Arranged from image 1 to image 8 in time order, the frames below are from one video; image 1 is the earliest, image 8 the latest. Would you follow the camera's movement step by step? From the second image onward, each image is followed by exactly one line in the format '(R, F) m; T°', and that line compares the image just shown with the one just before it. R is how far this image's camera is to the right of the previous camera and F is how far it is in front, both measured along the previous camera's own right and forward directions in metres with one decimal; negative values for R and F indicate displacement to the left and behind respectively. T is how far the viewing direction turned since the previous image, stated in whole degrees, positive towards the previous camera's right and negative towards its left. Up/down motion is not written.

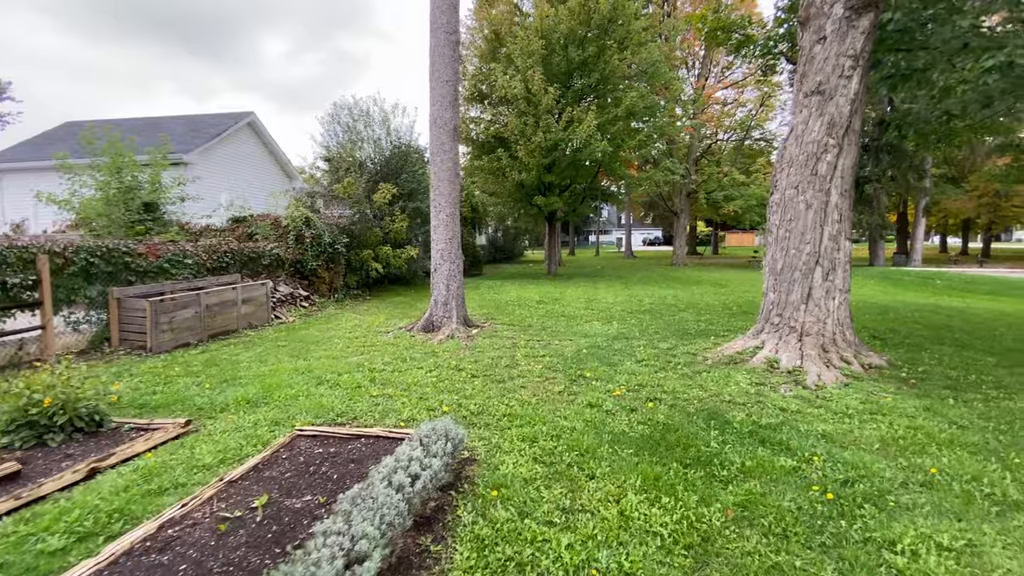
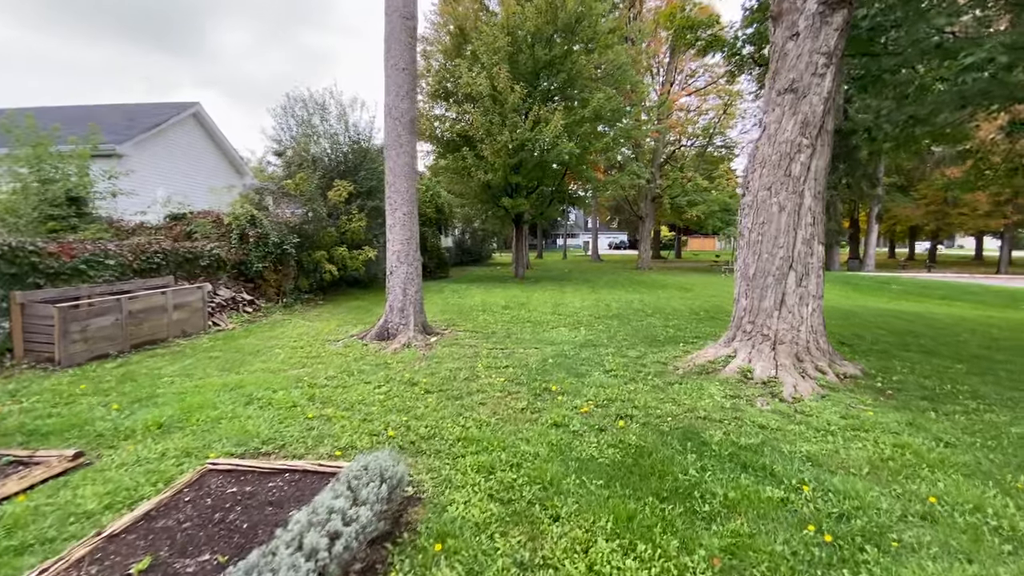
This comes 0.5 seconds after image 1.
(+0.1, +0.5) m; +4°
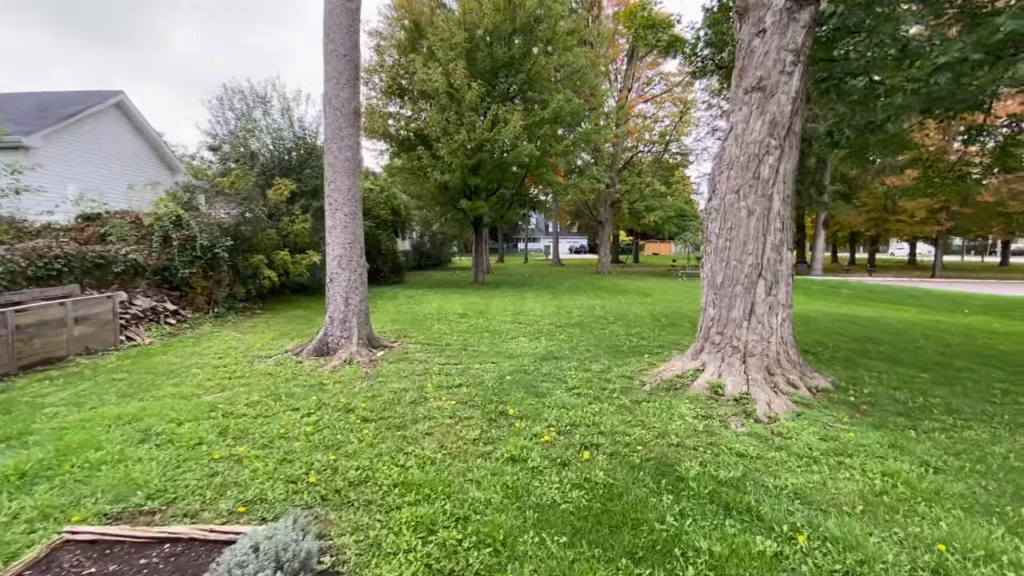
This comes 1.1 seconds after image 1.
(+0.1, +0.5) m; +5°
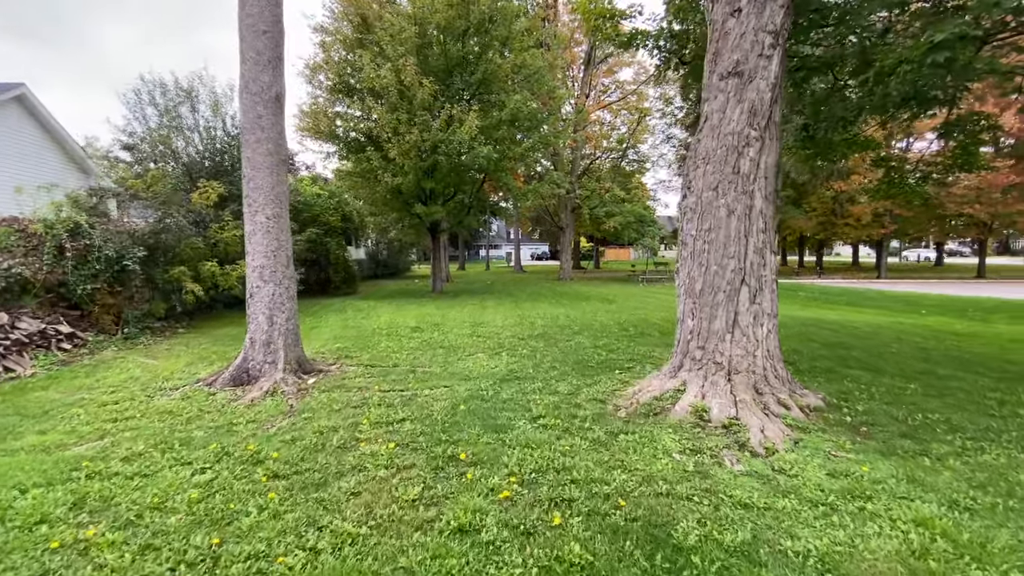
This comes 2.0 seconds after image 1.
(+0.1, +0.7) m; +5°
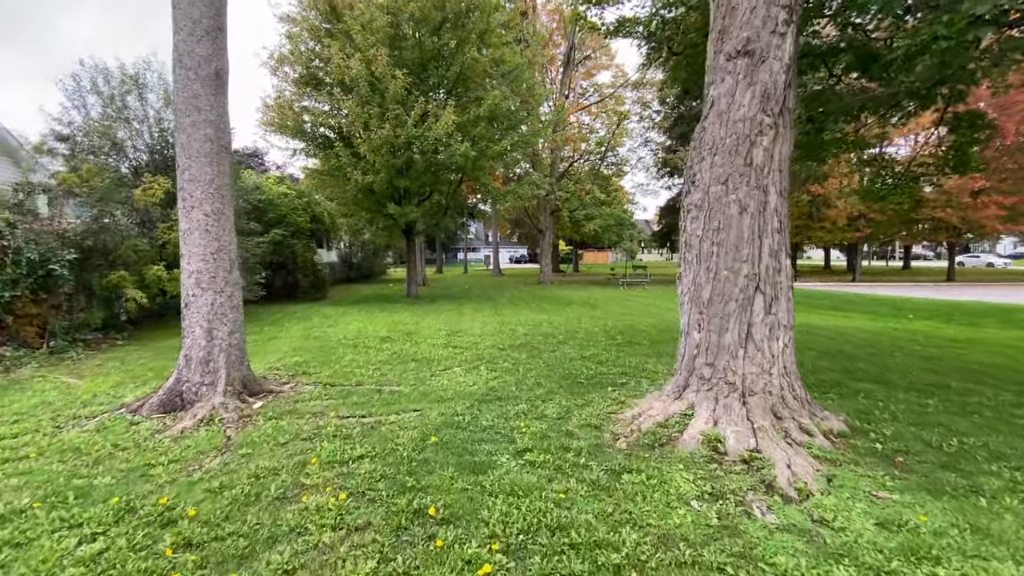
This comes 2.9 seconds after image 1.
(0.0, +0.6) m; +3°
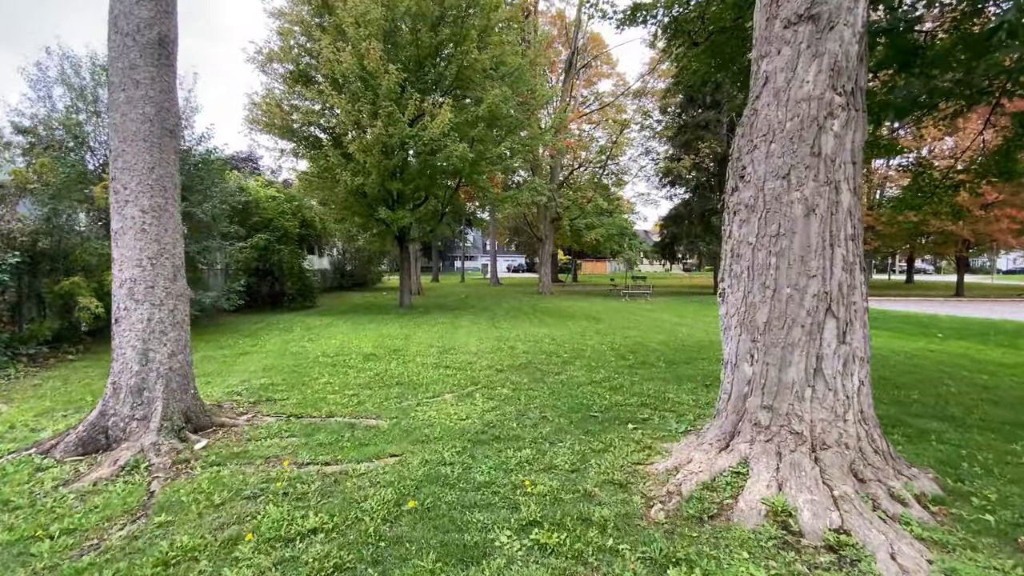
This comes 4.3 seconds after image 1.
(0.0, +0.8) m; 0°
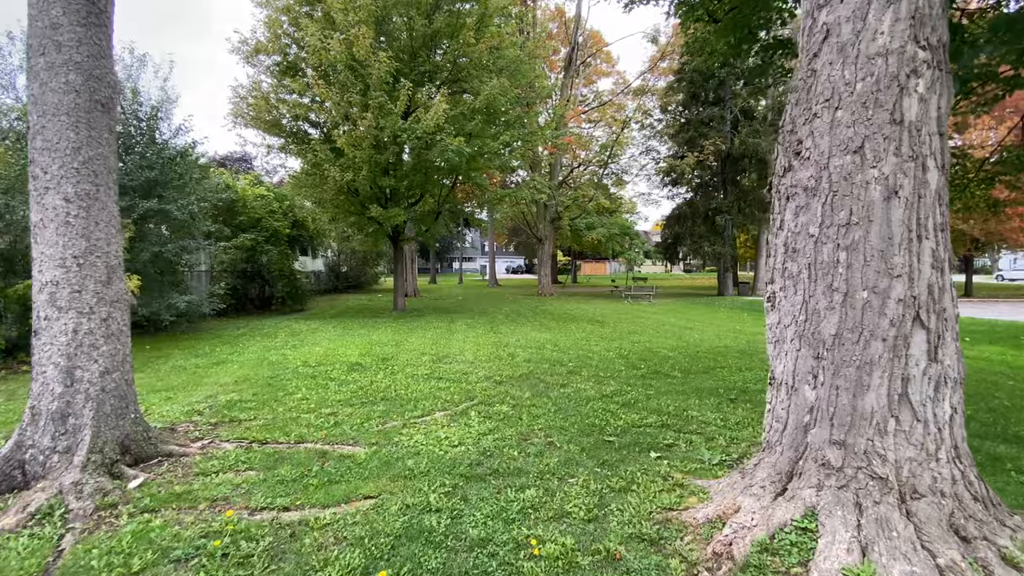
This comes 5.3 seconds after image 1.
(0.0, +0.6) m; 0°
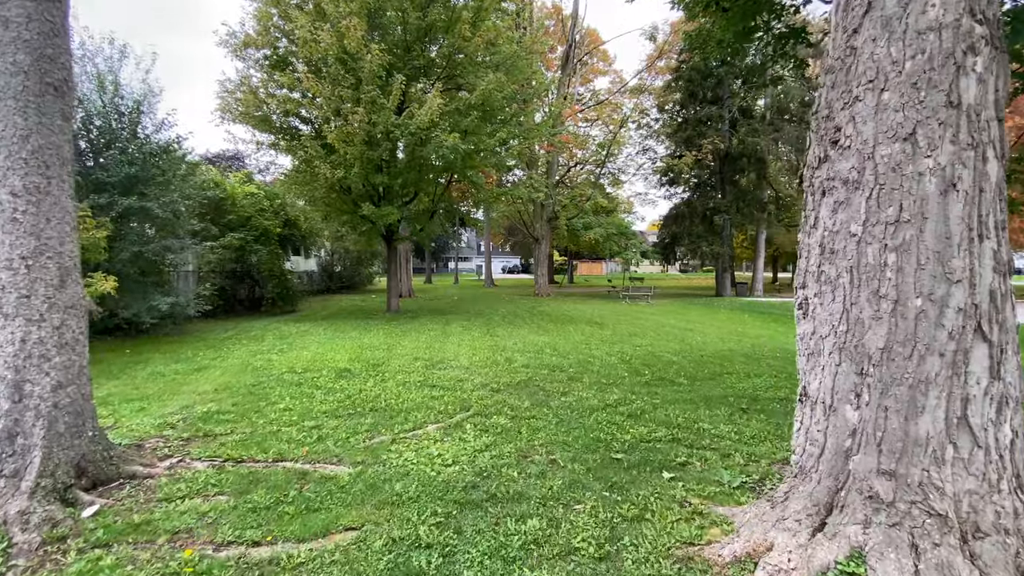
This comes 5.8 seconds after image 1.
(0.0, +0.3) m; +1°
